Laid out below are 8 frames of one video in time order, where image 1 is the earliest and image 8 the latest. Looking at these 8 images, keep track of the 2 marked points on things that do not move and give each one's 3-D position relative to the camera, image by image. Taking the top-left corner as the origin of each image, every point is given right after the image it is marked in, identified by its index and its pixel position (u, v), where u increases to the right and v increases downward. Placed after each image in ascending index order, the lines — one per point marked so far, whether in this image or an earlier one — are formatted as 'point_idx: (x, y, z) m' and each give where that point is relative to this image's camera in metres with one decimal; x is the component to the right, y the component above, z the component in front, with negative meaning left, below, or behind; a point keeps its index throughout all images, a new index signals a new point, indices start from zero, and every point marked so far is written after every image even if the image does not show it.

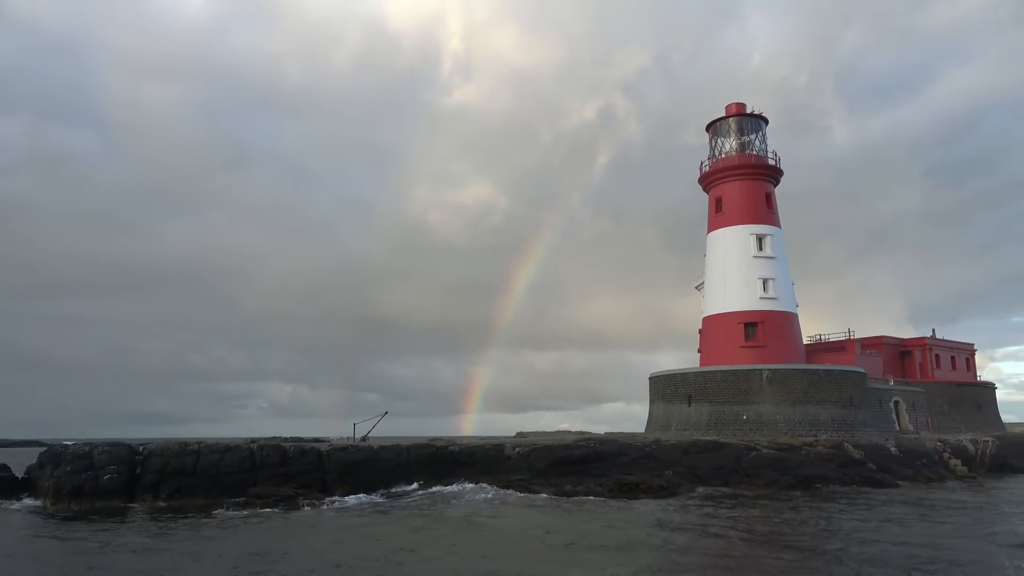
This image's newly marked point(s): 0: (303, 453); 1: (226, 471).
0: (-6.3, -5.0, +19.8) m
1: (-8.4, -5.4, +19.2) m
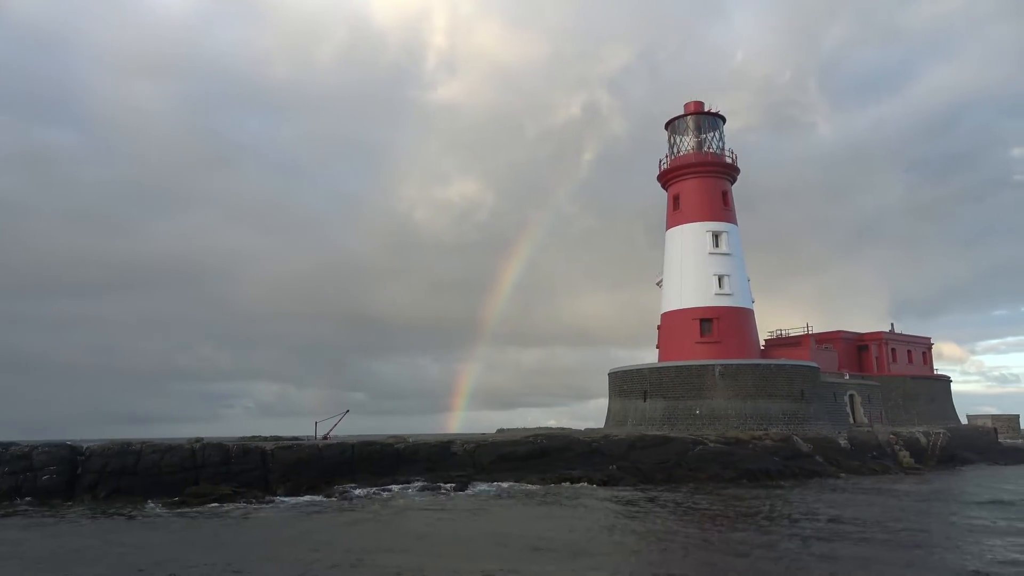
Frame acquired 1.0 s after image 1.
0: (-8.0, -5.0, +19.9) m
1: (-10.1, -5.4, +19.3) m
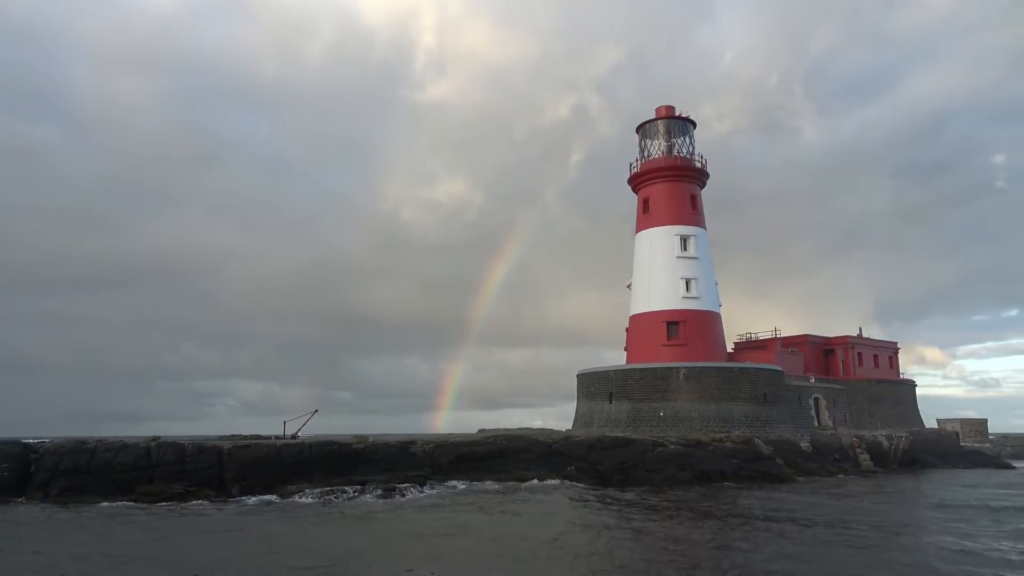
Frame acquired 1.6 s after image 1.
0: (-9.4, -4.9, +19.9) m
1: (-11.5, -5.3, +19.2) m
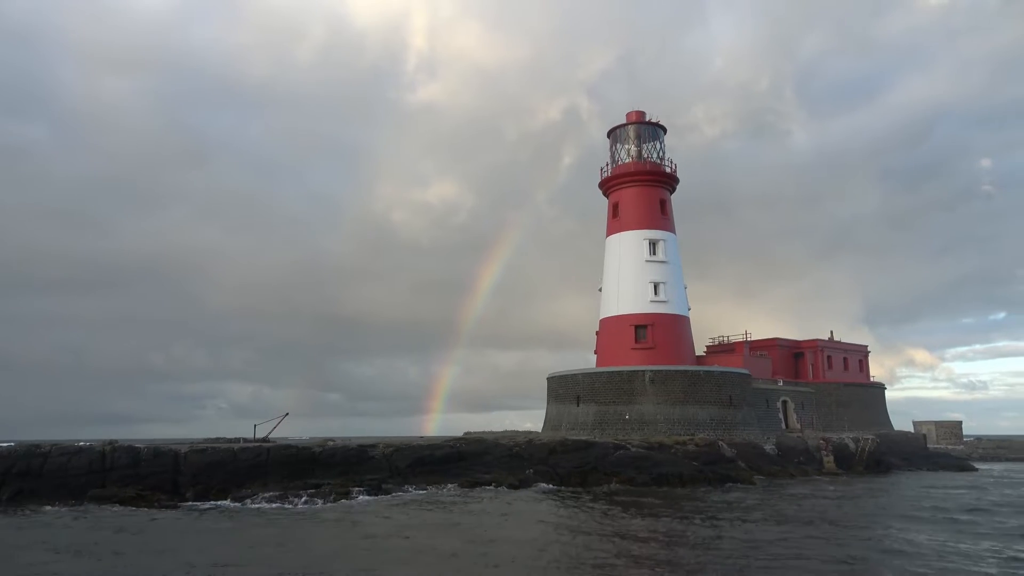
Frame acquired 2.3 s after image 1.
0: (-10.8, -5.0, +19.9) m
1: (-12.8, -5.4, +19.2) m
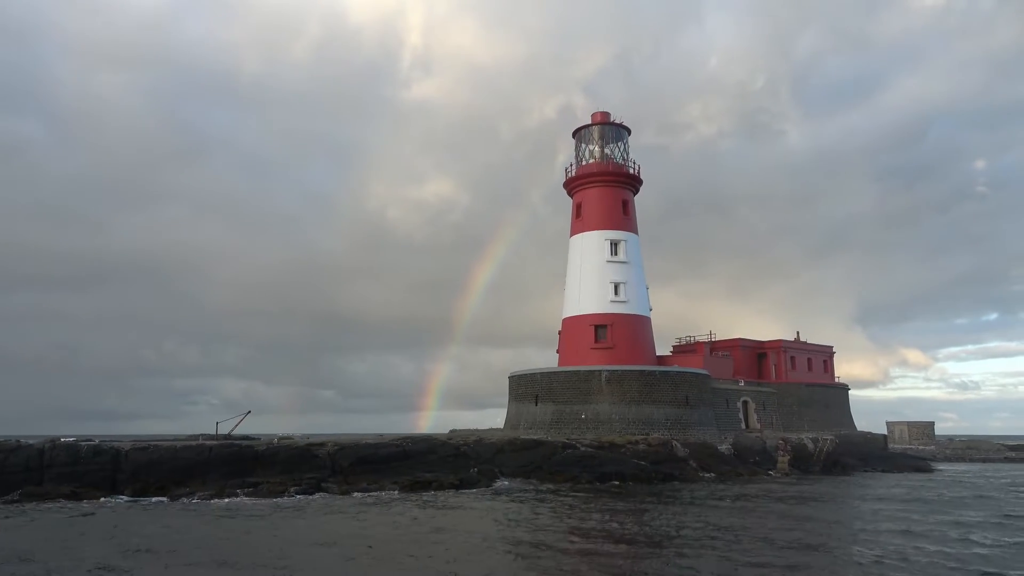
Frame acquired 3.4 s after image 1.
0: (-12.7, -5.0, +20.0) m
1: (-14.7, -5.3, +19.3) m
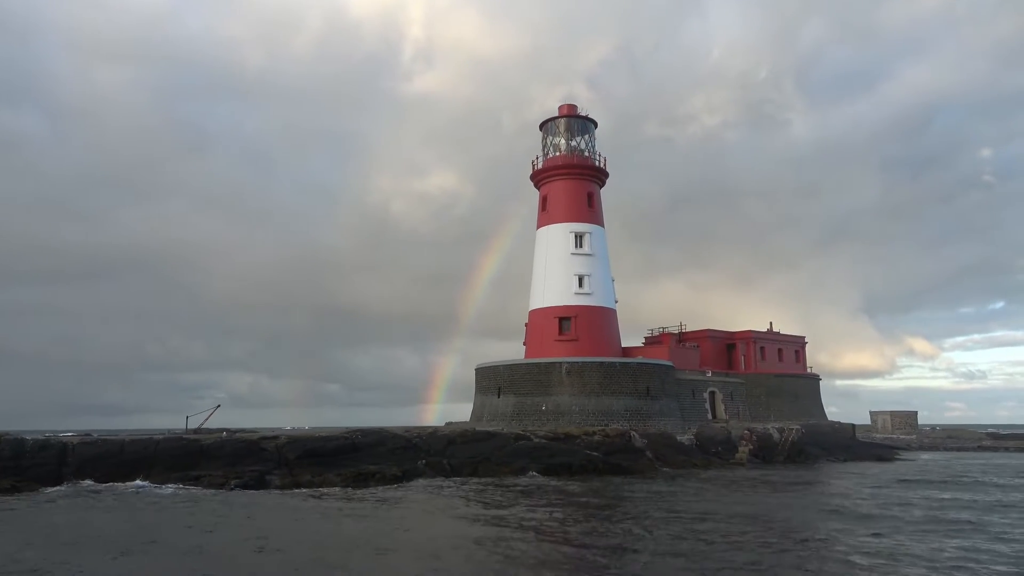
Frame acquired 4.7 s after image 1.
0: (-14.5, -4.9, +20.3) m
1: (-16.6, -5.3, +19.6) m
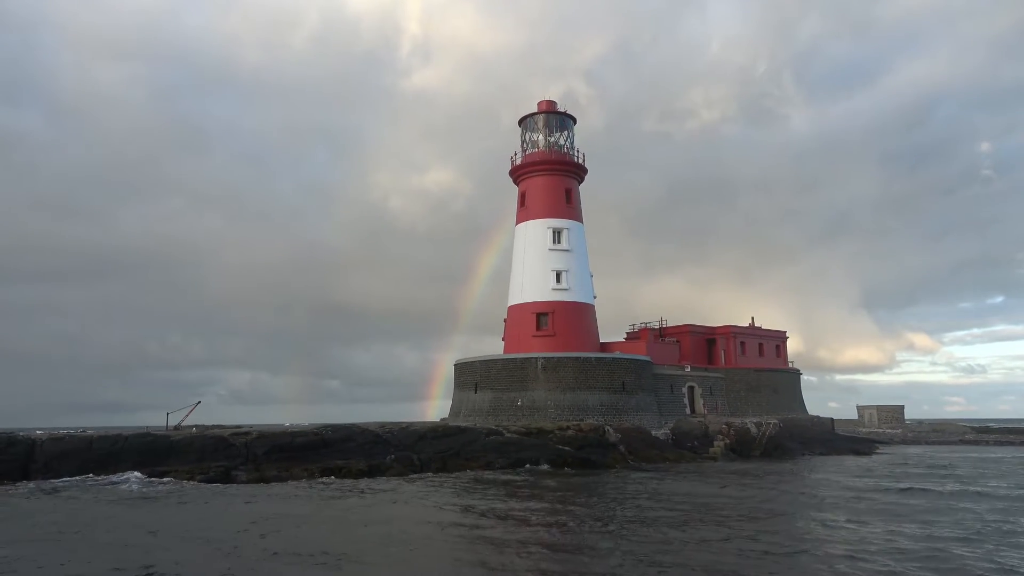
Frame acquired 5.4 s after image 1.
0: (-15.6, -4.8, +20.4) m
1: (-17.7, -5.2, +19.8) m
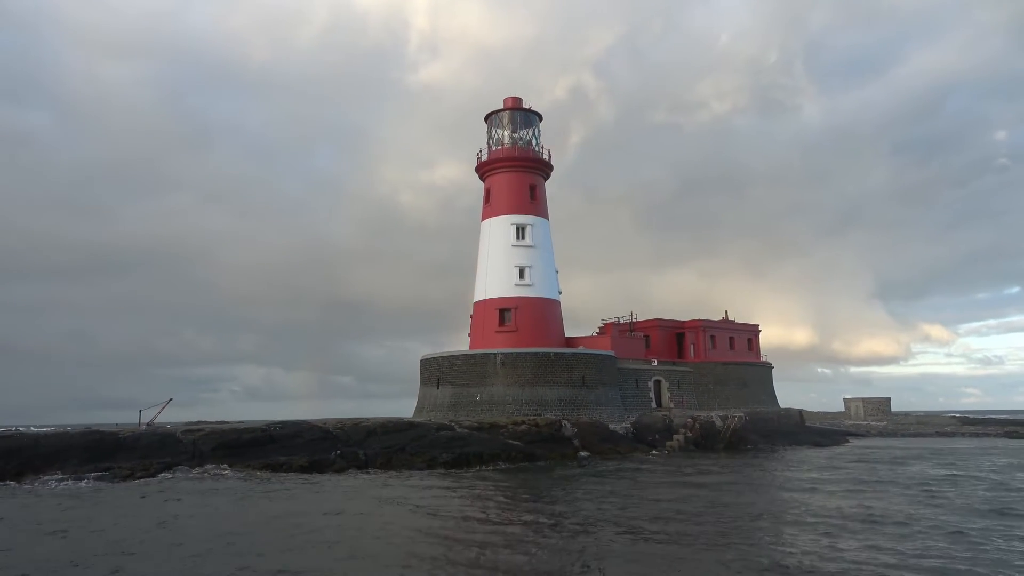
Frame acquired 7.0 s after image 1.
0: (-17.7, -4.9, +21.0) m
1: (-19.7, -5.3, +20.4) m
